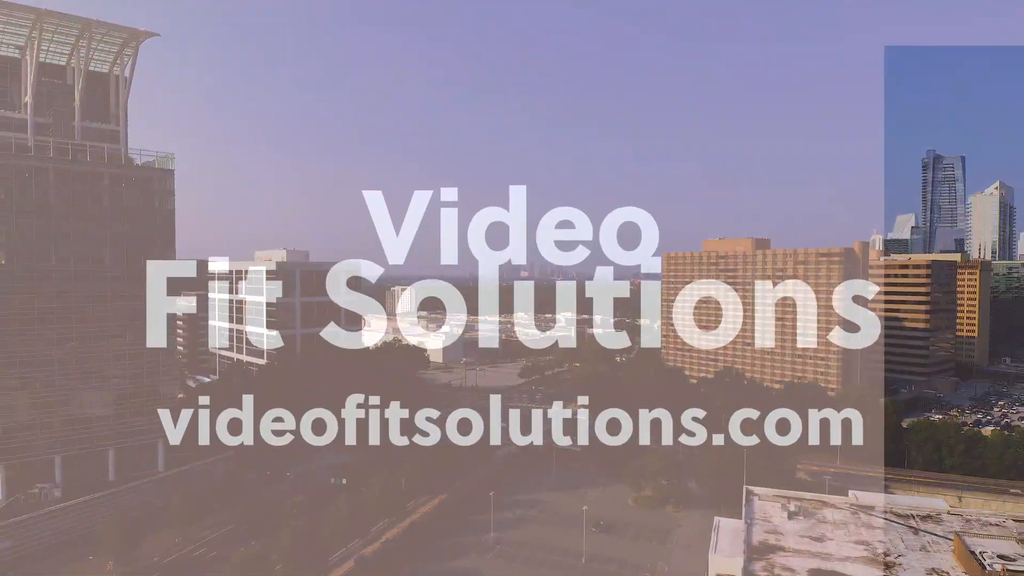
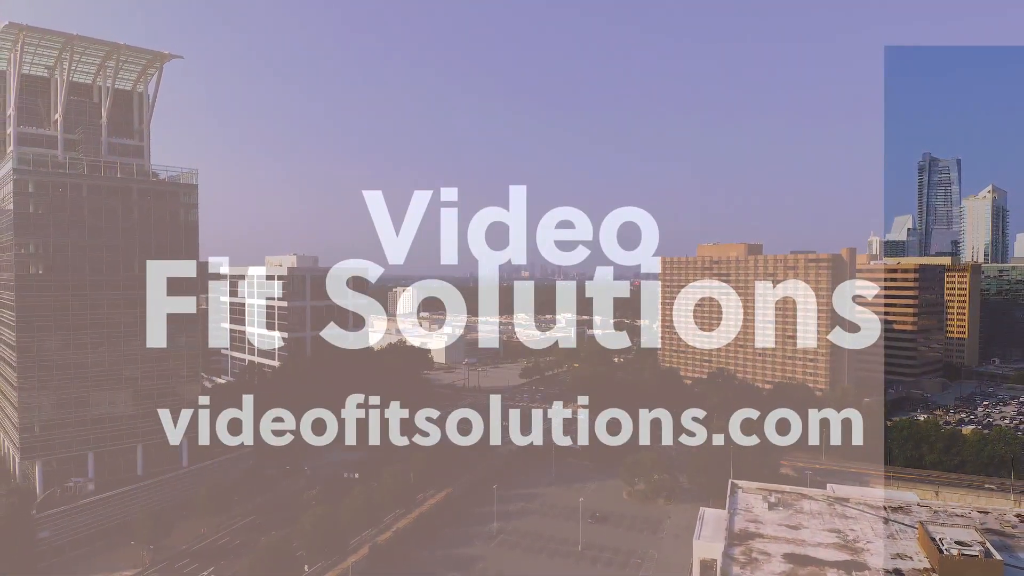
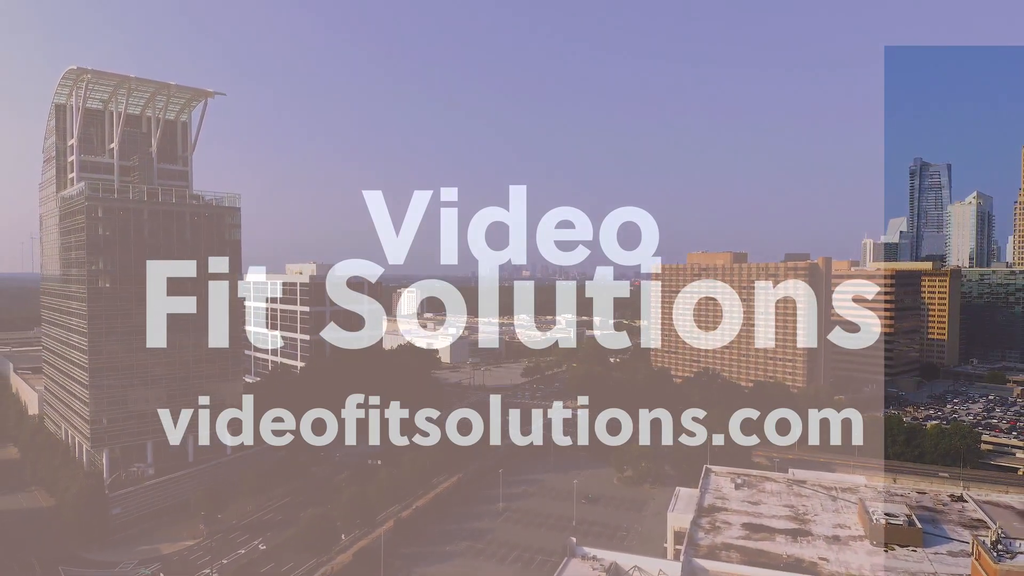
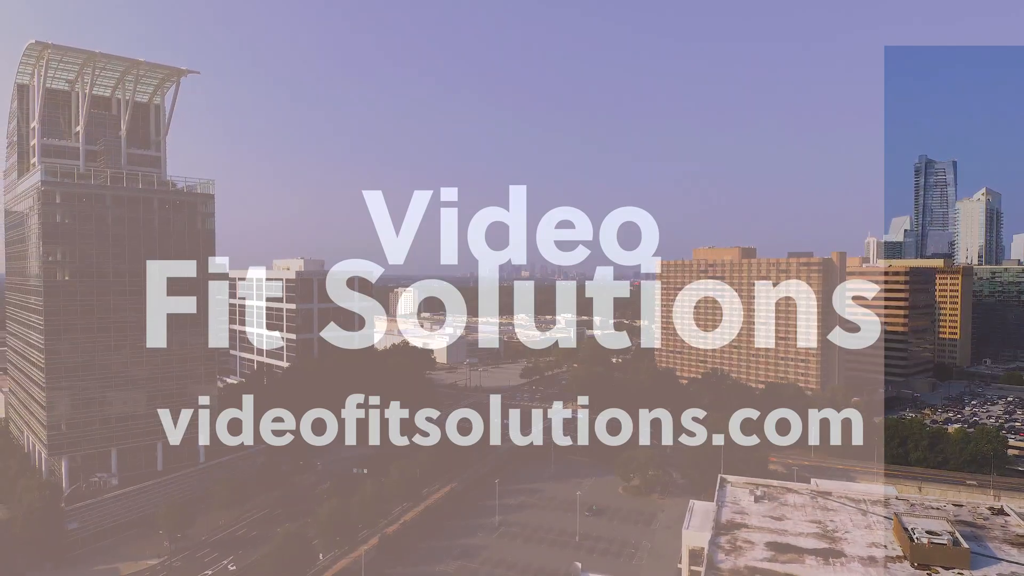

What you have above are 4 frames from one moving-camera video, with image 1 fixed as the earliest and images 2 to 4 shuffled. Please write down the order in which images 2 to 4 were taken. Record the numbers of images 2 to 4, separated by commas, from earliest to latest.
2, 4, 3
